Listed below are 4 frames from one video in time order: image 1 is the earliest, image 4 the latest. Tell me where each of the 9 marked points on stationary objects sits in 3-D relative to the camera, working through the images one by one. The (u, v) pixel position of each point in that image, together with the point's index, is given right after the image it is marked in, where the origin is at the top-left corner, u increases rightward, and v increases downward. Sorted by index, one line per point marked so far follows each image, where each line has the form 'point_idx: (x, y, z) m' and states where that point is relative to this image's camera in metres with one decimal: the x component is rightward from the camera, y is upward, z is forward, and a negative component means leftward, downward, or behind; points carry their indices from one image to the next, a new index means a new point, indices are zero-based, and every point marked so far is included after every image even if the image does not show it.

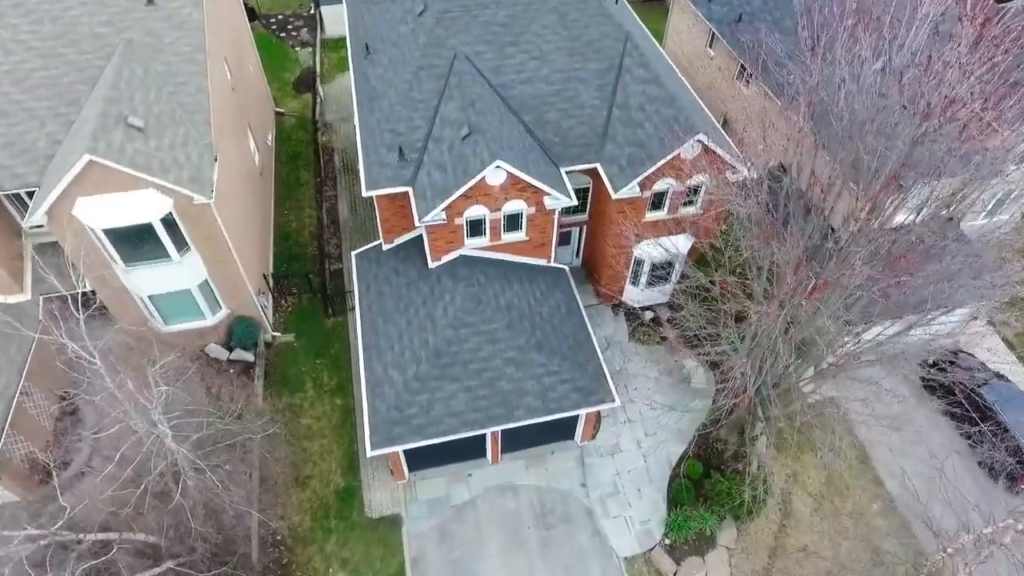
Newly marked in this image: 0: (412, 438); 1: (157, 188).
0: (-3.2, -4.7, +19.9) m
1: (-10.9, +3.0, +19.5) m
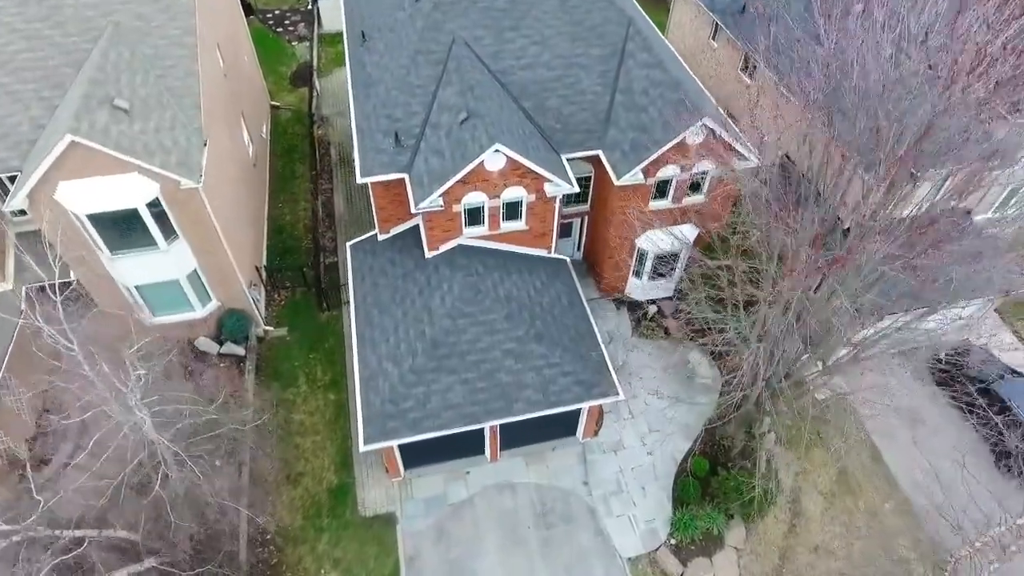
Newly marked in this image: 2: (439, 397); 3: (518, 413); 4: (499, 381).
0: (-3.2, -4.3, +19.2) m
1: (-10.9, +3.4, +18.8) m
2: (-2.3, -3.4, +19.6) m
3: (+0.2, -3.9, +19.6) m
4: (-0.4, -2.9, +19.9) m
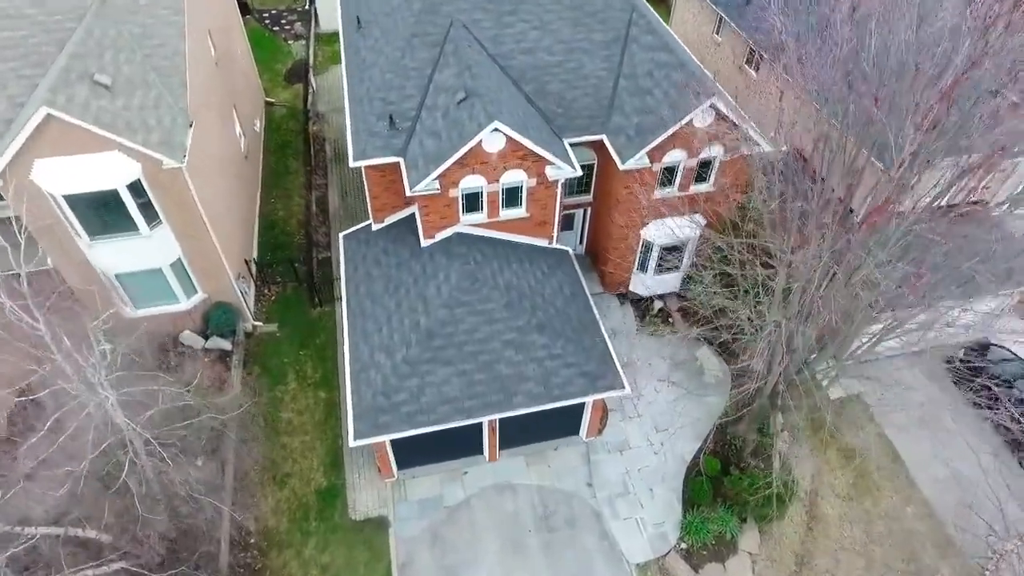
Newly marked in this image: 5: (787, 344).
0: (-3.2, -3.9, +18.0) m
1: (-10.9, +3.8, +17.8) m
2: (-2.3, -3.0, +18.5) m
3: (+0.2, -3.4, +18.5) m
4: (-0.4, -2.5, +18.8) m
5: (+8.6, -1.7, +19.7) m
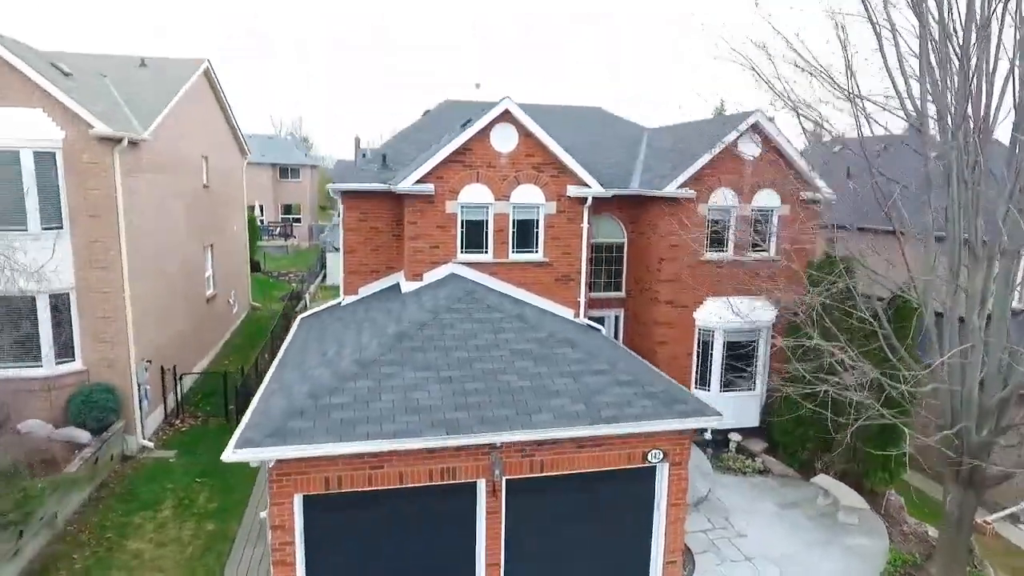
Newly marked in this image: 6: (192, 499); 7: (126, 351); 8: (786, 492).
0: (-2.9, -2.3, +9.8) m
1: (-10.6, +4.0, +14.5) m
2: (-2.0, -1.9, +10.8) m
3: (+0.5, -2.2, +10.4) m
4: (-0.1, -1.7, +11.3) m
5: (+8.9, -1.6, +12.5) m
6: (-7.3, -4.8, +14.5) m
7: (-9.6, -1.6, +15.7) m
8: (+6.7, -4.9, +15.5) m
